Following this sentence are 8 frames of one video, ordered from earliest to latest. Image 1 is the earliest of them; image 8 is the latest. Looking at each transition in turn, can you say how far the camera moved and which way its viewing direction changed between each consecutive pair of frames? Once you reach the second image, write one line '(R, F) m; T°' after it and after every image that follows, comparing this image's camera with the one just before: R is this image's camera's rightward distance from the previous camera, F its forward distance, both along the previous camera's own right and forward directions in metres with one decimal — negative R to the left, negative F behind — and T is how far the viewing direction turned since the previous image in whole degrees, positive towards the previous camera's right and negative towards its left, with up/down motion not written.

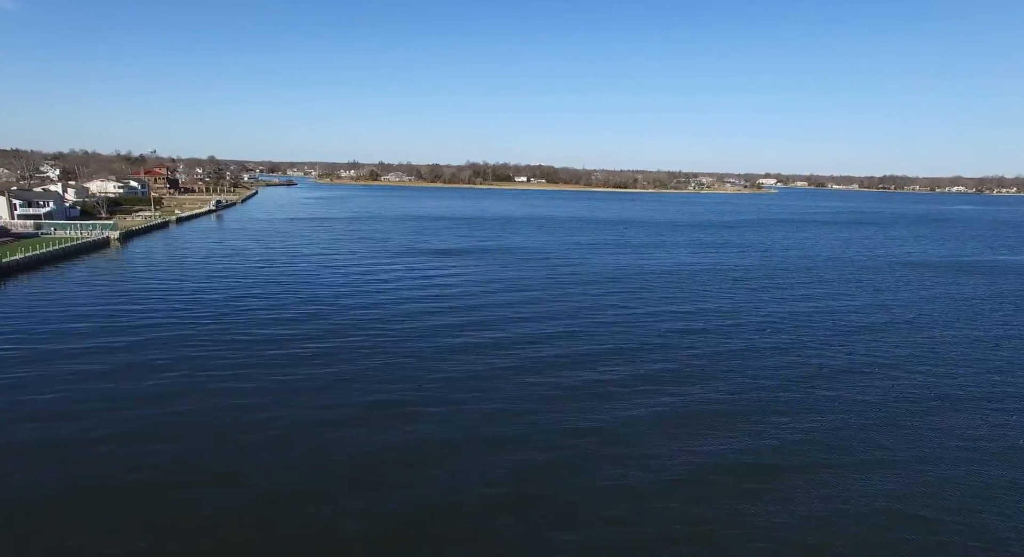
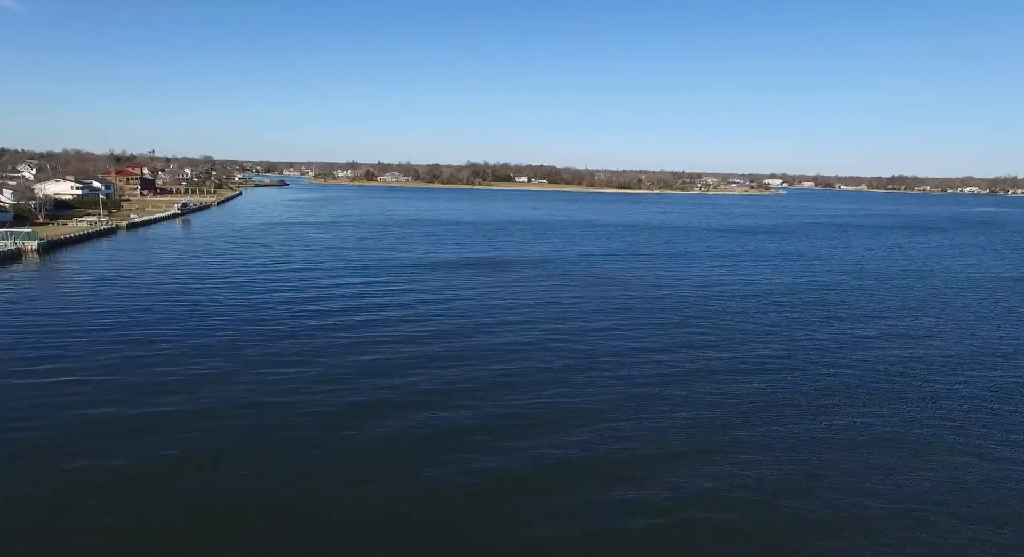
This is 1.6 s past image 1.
(+0.2, +3.4) m; 0°
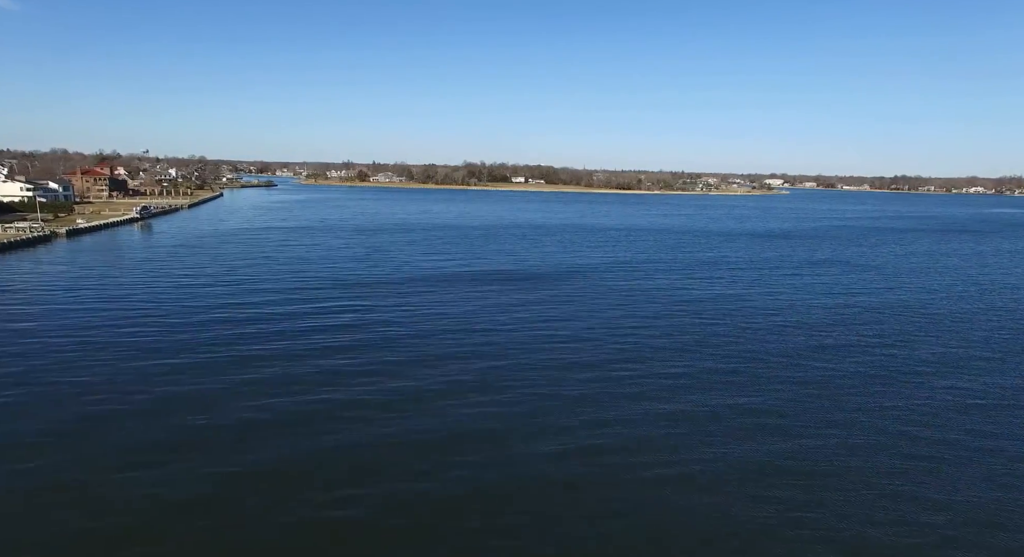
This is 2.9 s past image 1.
(+0.2, +2.9) m; 0°
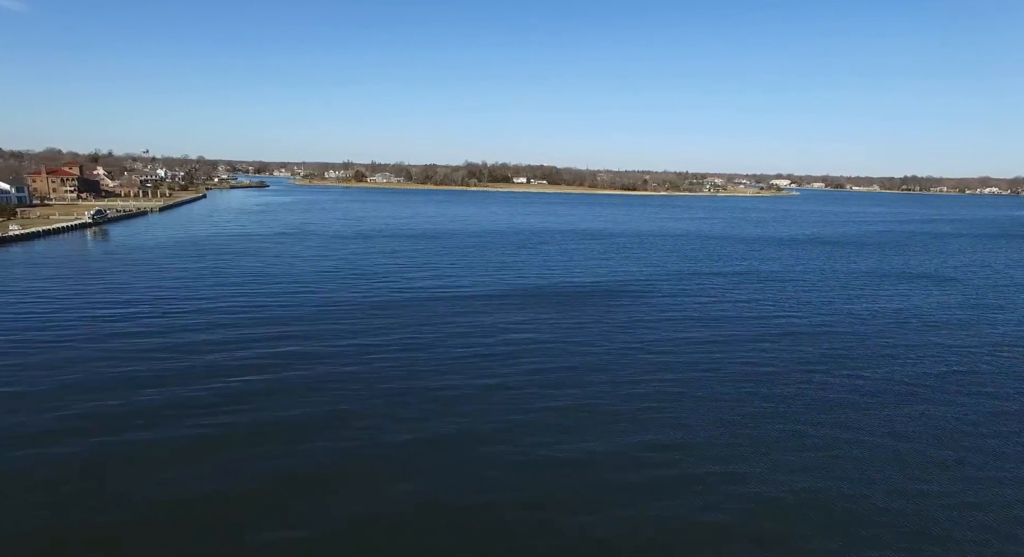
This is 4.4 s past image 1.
(+0.1, +3.3) m; 0°
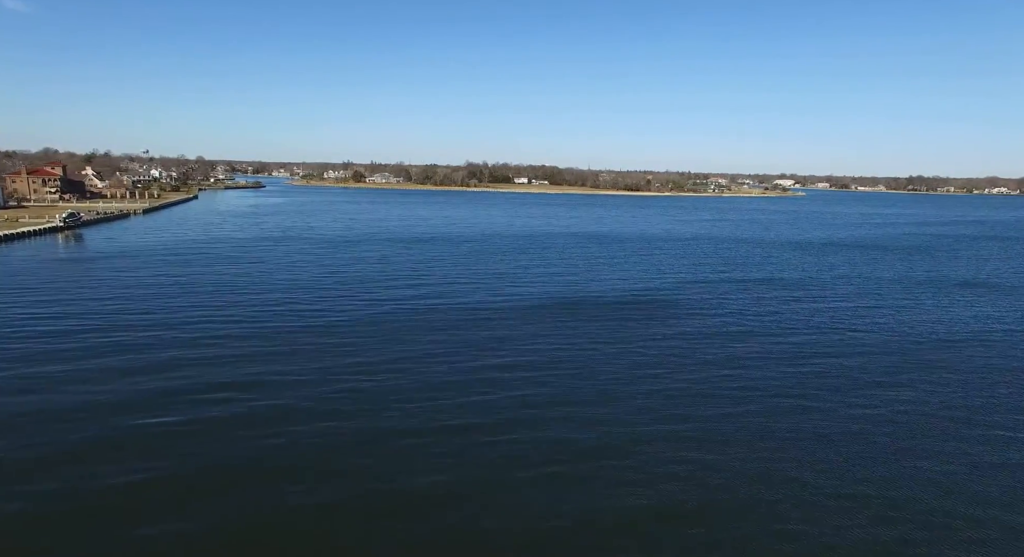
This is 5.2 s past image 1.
(0.0, +1.7) m; 0°
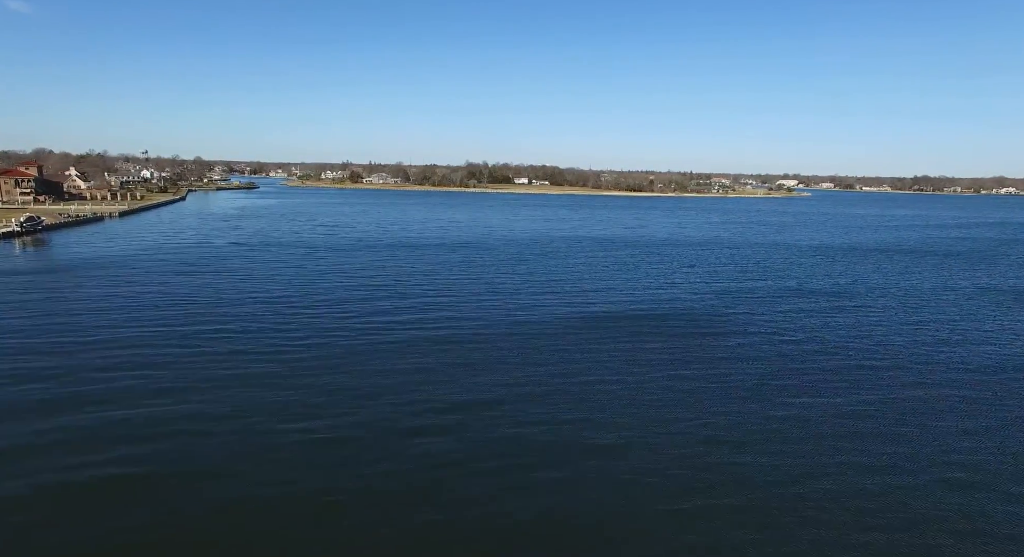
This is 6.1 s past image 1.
(0.0, +2.0) m; 0°
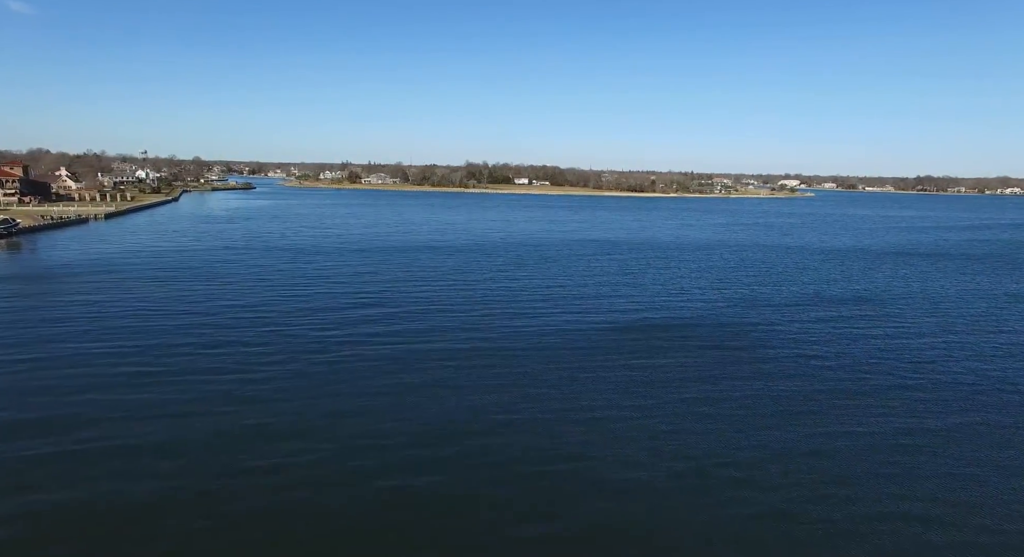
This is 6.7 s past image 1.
(0.0, +1.1) m; 0°
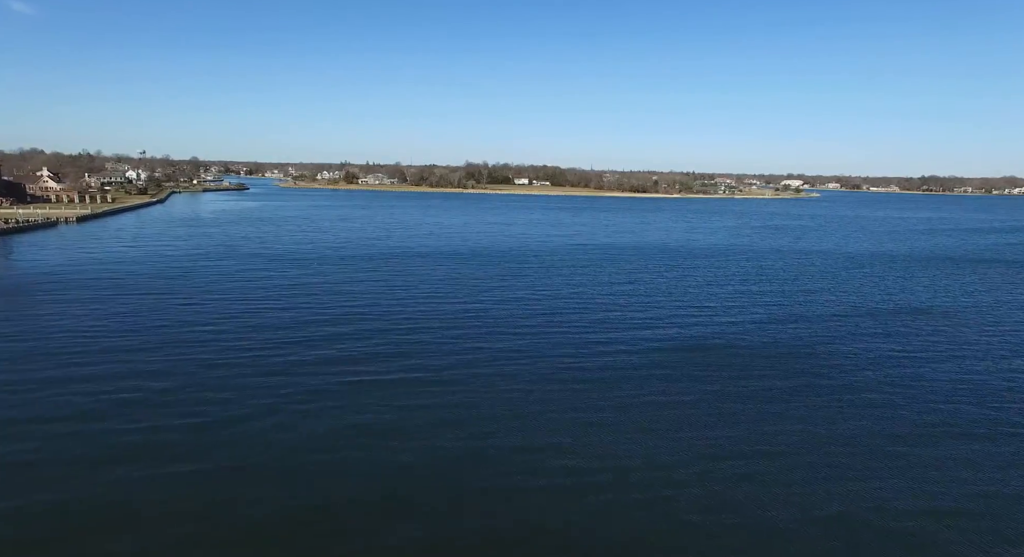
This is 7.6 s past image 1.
(0.0, +2.0) m; 0°
